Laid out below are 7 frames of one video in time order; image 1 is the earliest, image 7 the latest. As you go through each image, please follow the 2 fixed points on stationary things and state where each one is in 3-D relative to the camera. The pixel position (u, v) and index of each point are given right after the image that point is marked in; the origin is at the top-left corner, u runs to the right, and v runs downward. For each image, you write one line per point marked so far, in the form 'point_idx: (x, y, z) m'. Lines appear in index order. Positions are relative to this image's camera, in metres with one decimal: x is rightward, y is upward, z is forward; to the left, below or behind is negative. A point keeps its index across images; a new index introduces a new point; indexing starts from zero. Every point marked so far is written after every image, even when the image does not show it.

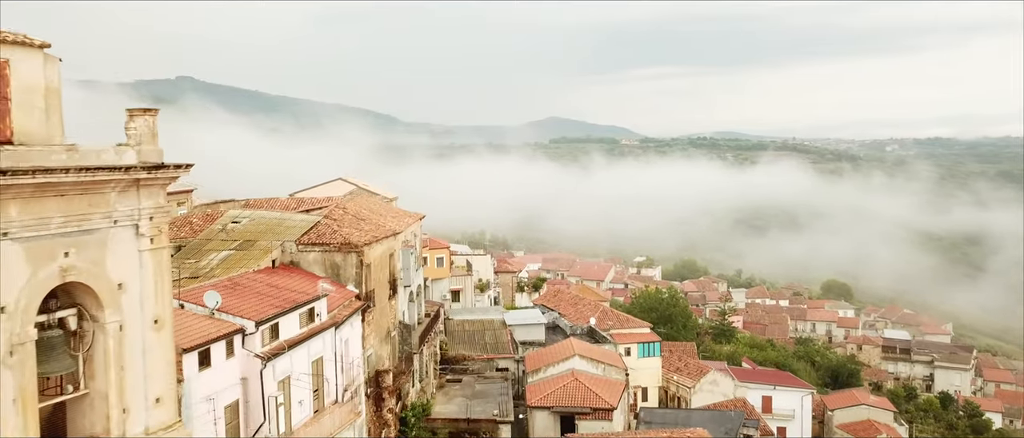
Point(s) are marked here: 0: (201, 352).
0: (-4.9, -2.1, +11.2) m
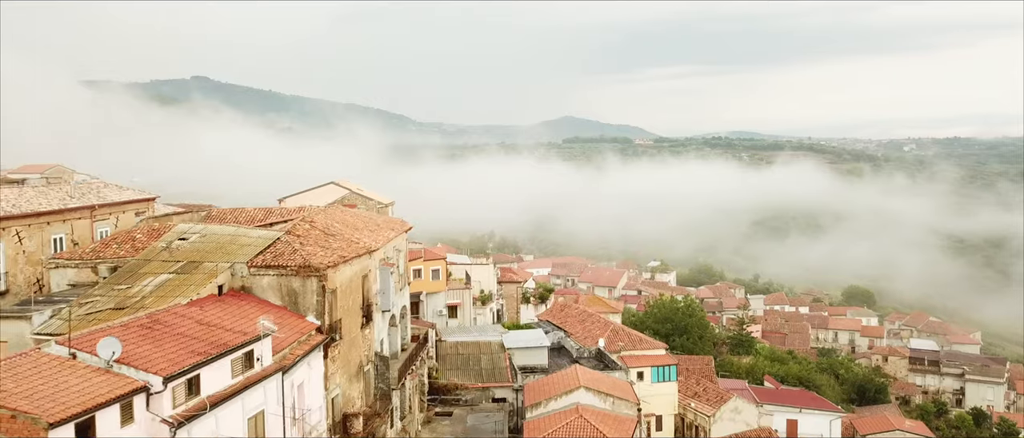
0: (-5.2, -2.5, +8.6) m
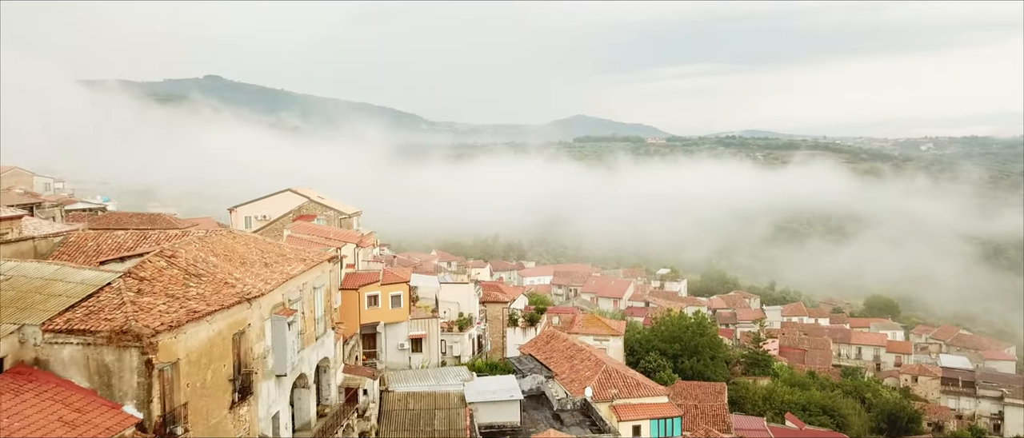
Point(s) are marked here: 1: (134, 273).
0: (-6.5, -3.1, +3.9) m
1: (-6.2, -0.9, +11.6) m
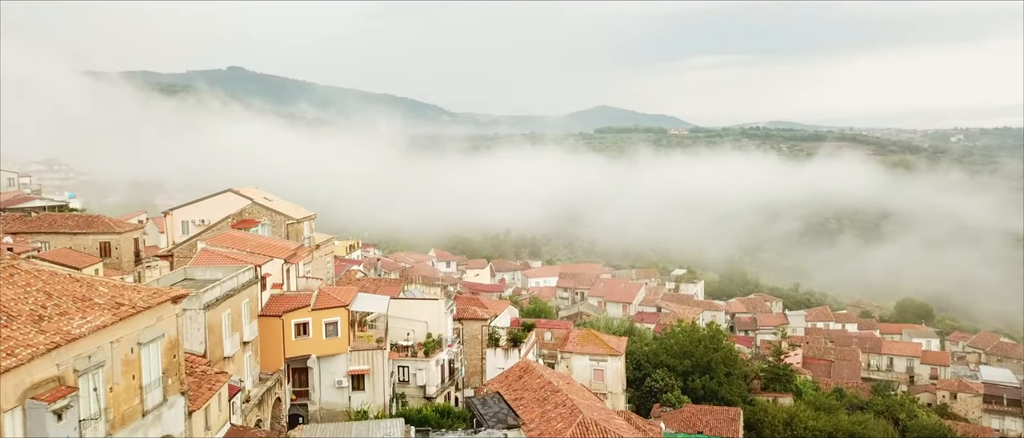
0: (-8.2, -3.6, -0.4) m
1: (-7.7, -1.3, +7.2) m
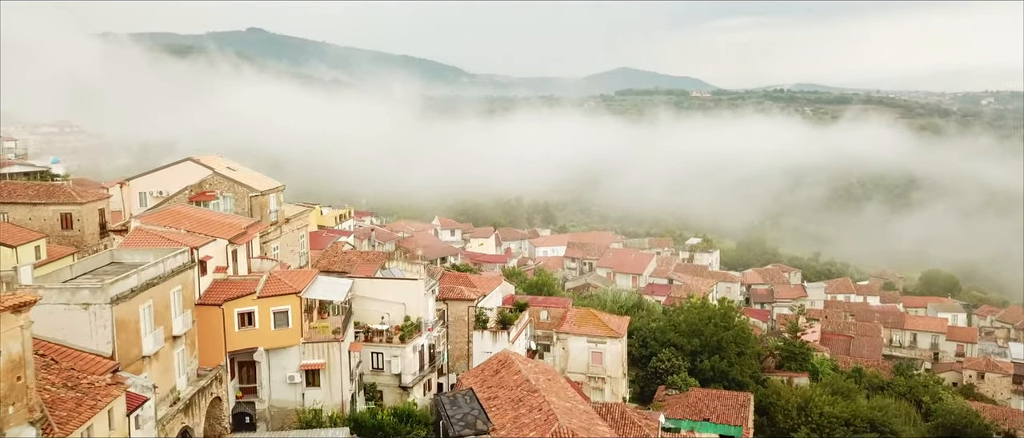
0: (-9.5, -4.1, -2.6) m
1: (-8.7, -1.4, +4.9) m
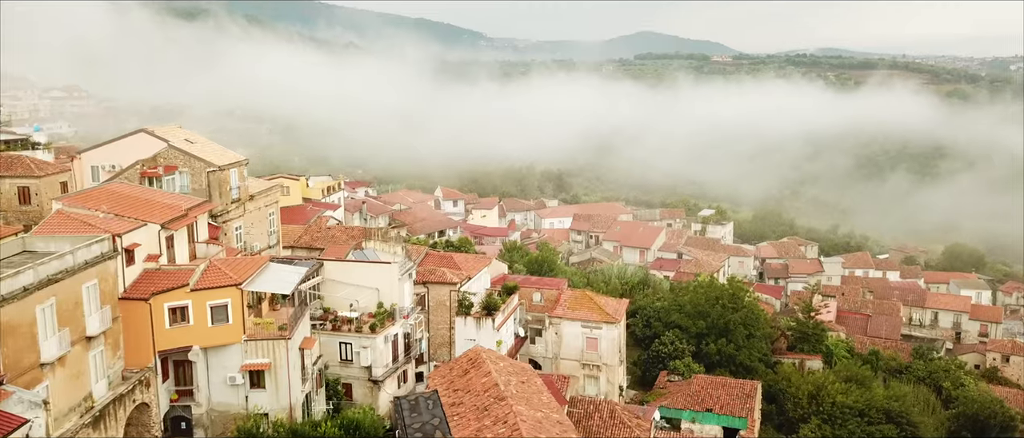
0: (-10.8, -4.6, -4.4) m
1: (-9.8, -1.6, +2.9) m
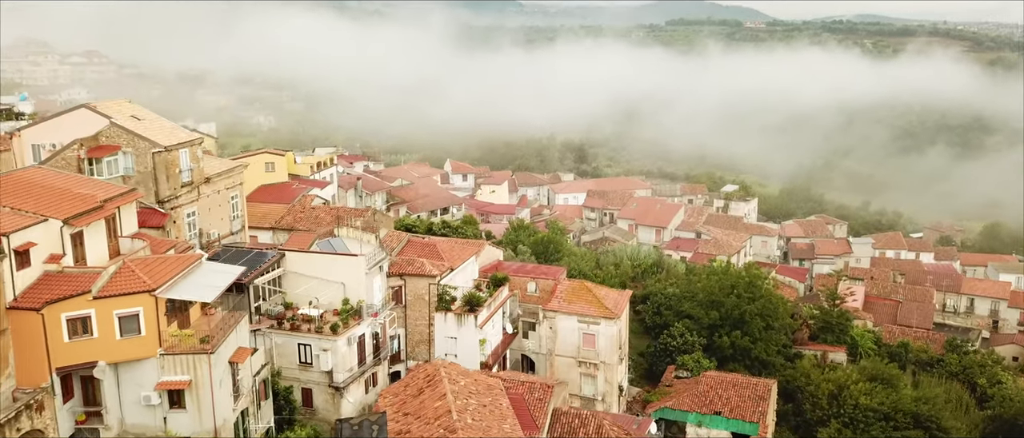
0: (-12.4, -5.4, -6.3) m
1: (-11.2, -2.1, +0.8) m
